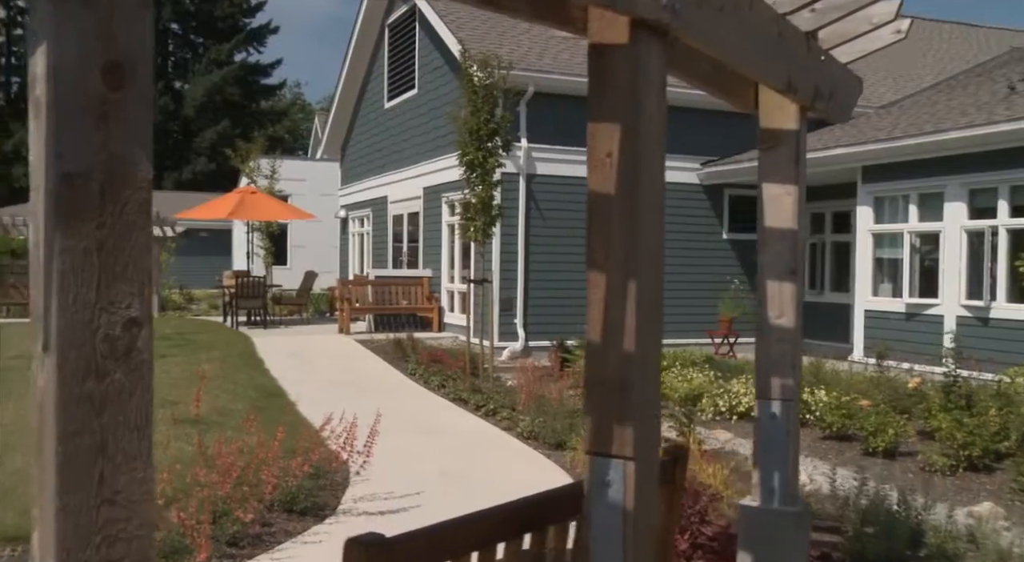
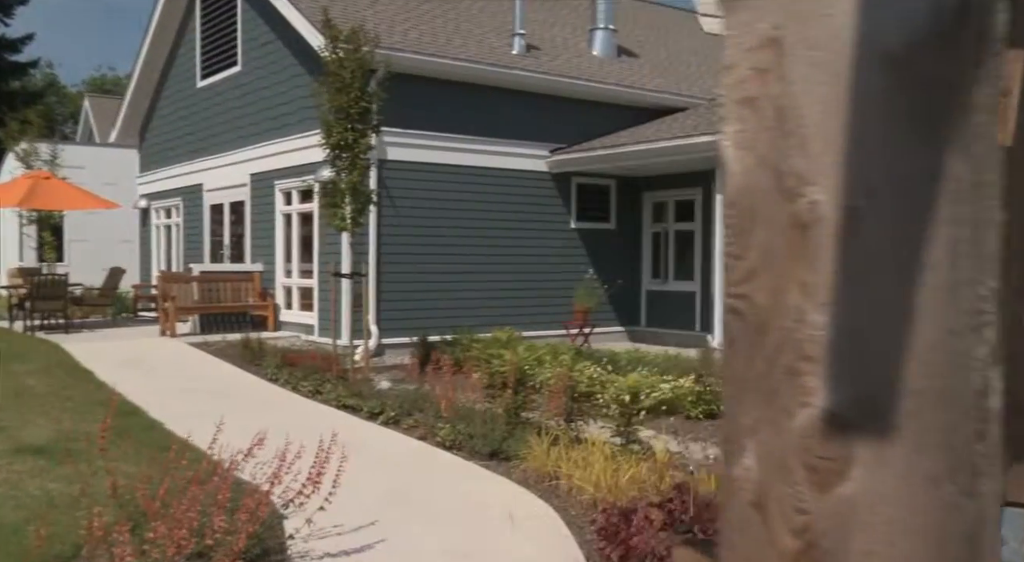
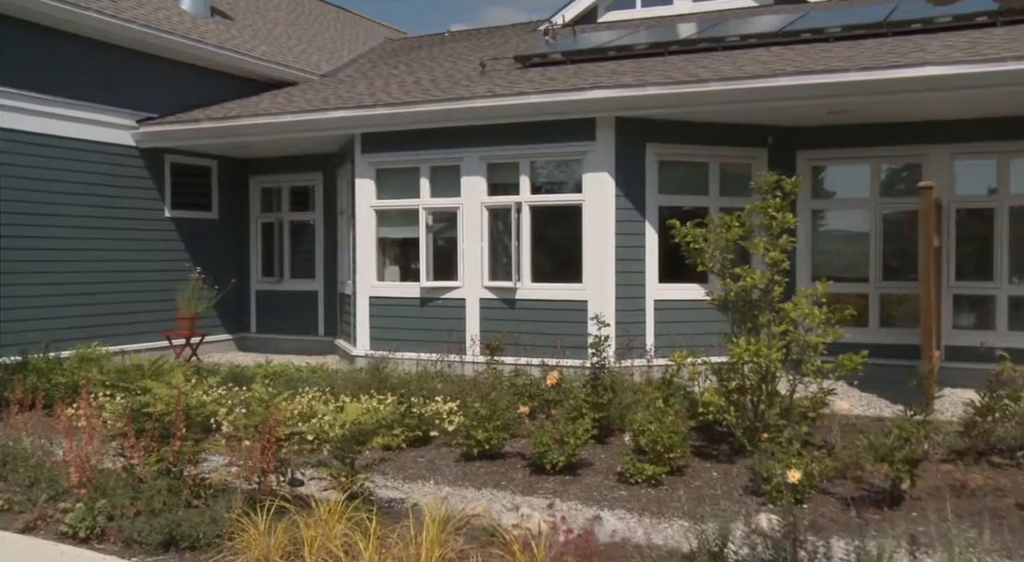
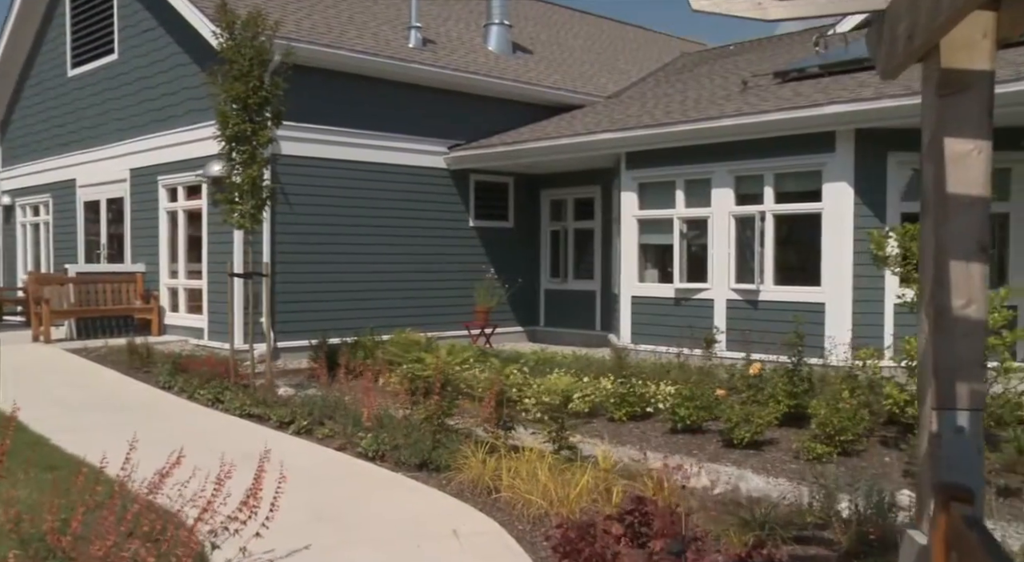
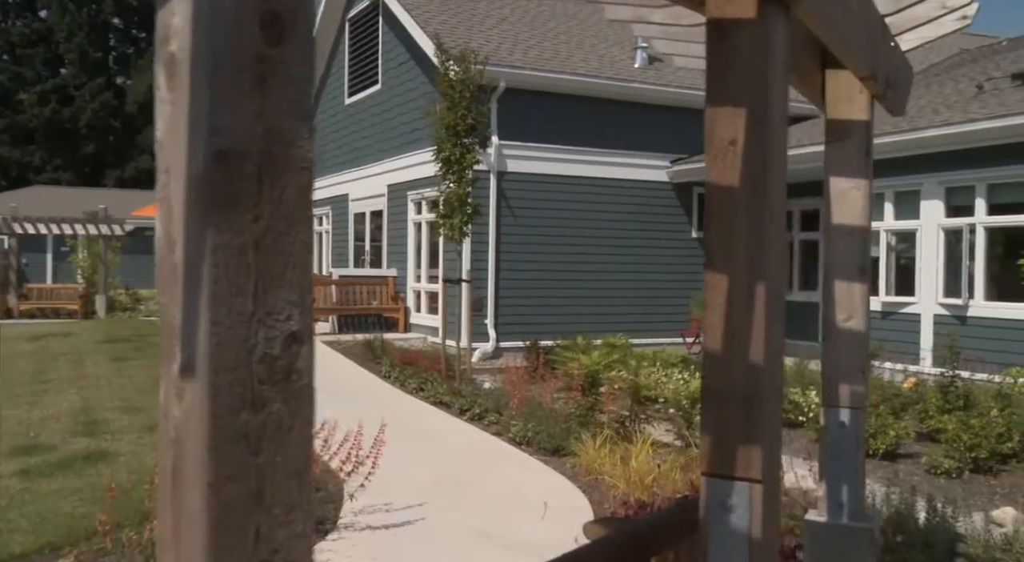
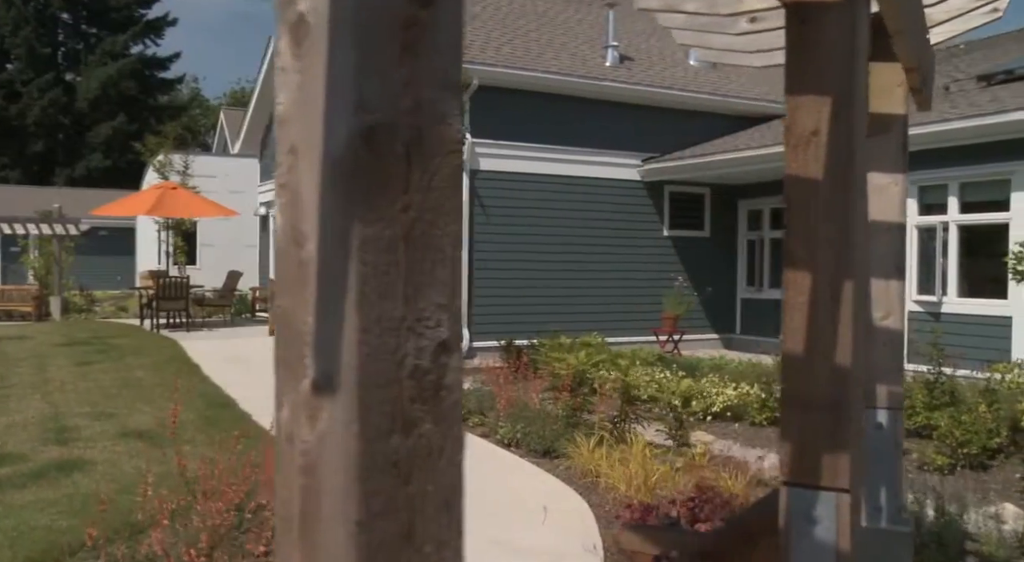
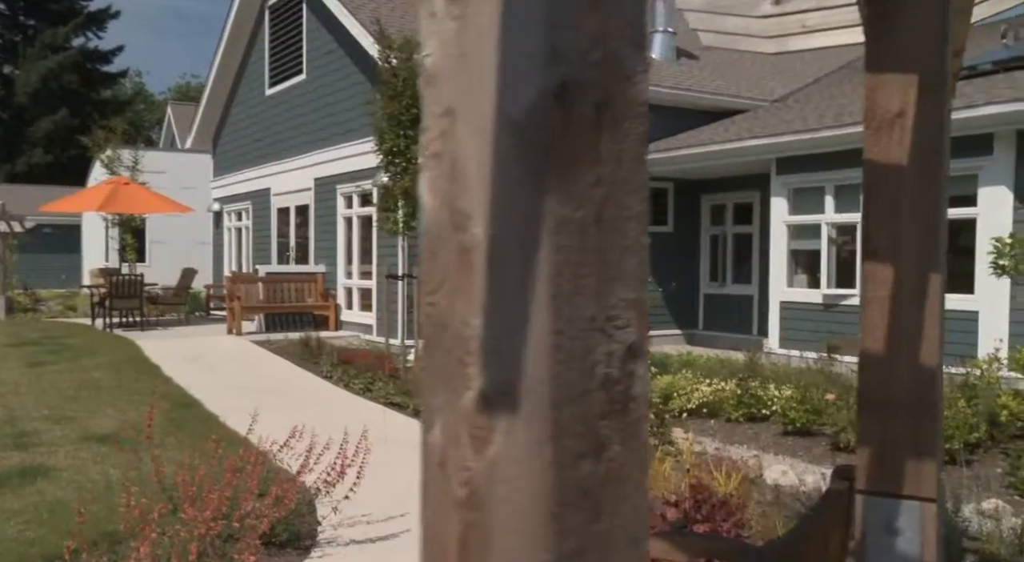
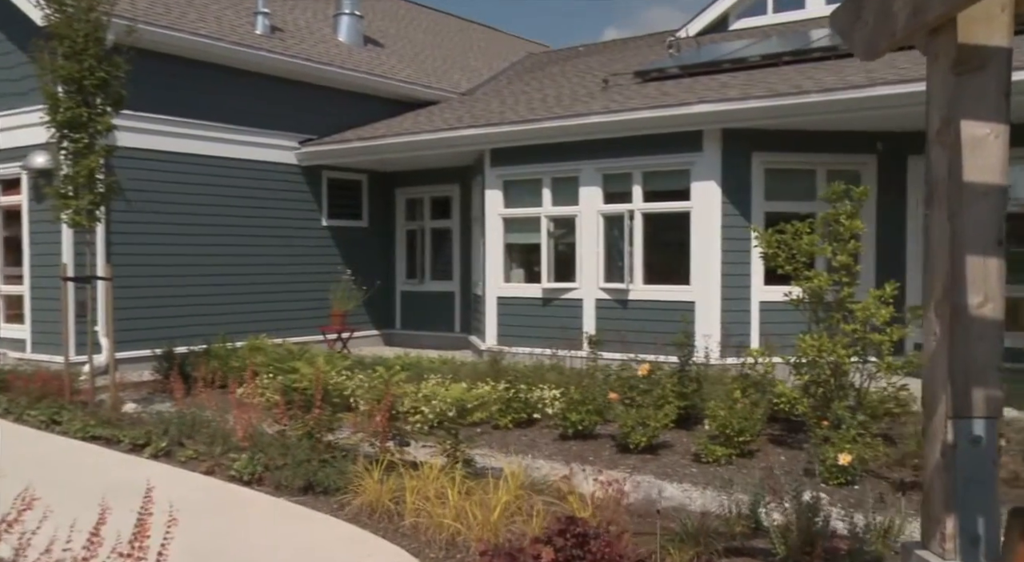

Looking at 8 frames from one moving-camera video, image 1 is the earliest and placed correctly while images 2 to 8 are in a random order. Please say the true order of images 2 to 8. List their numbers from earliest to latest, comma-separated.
5, 6, 7, 2, 4, 8, 3
